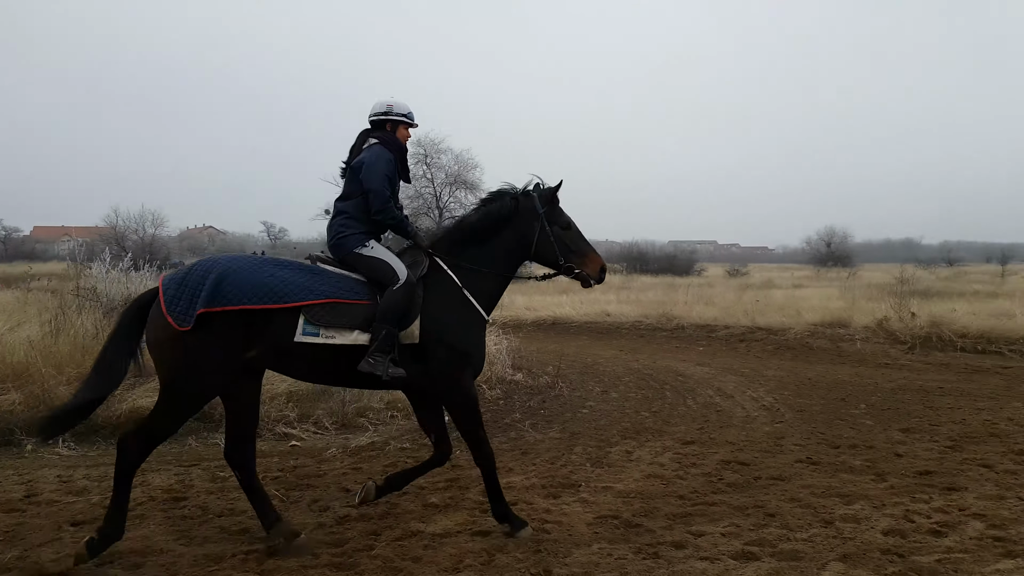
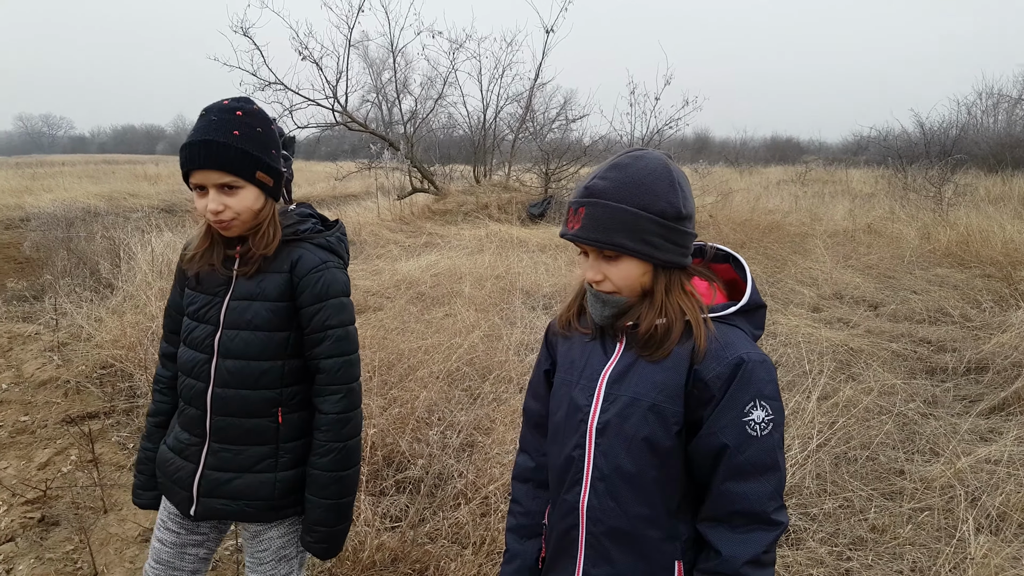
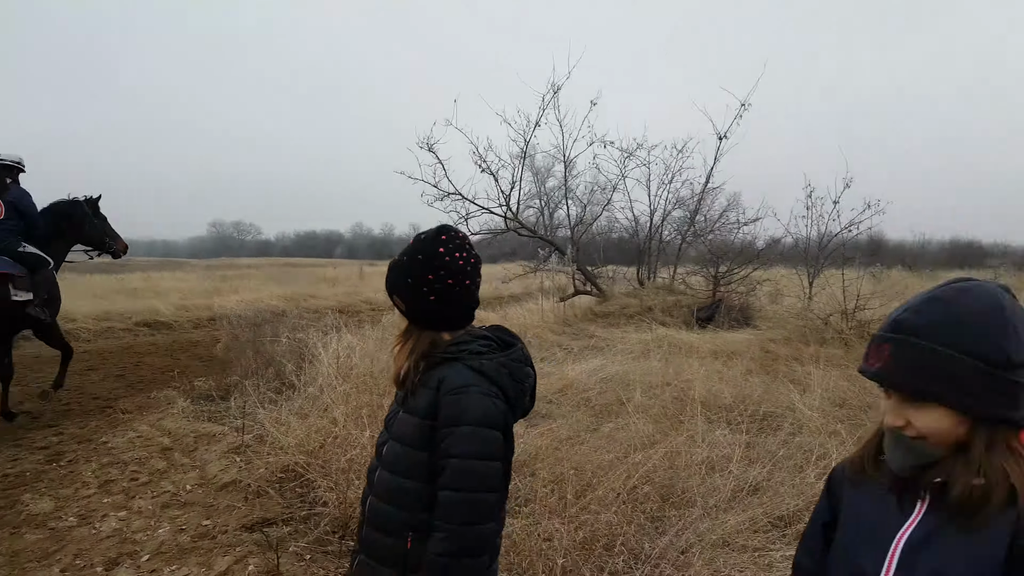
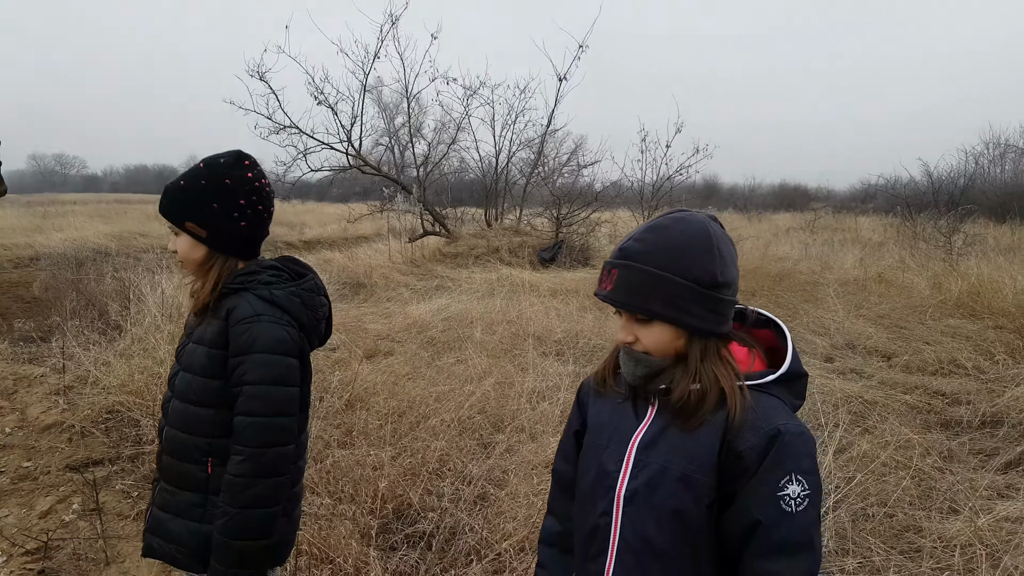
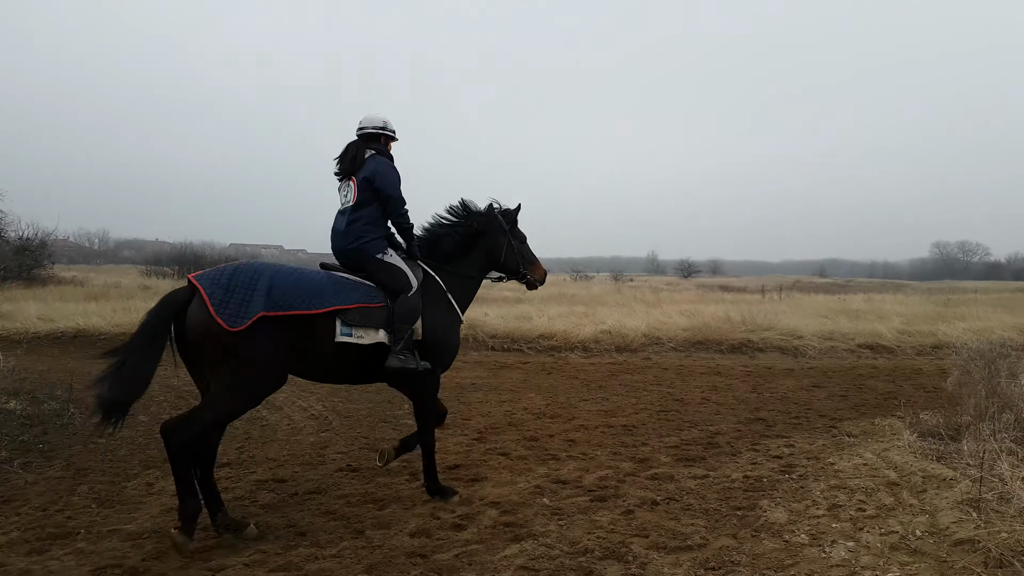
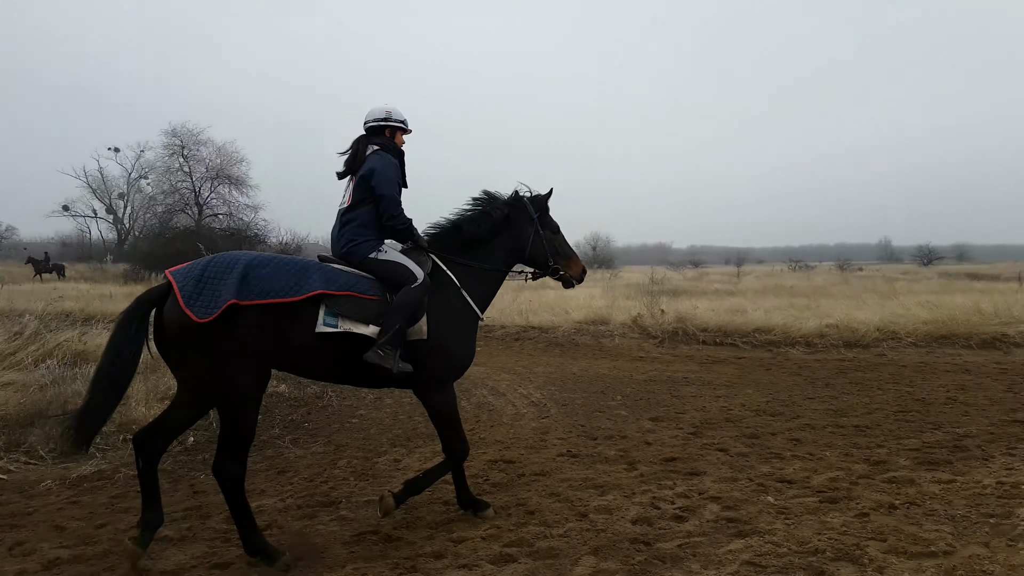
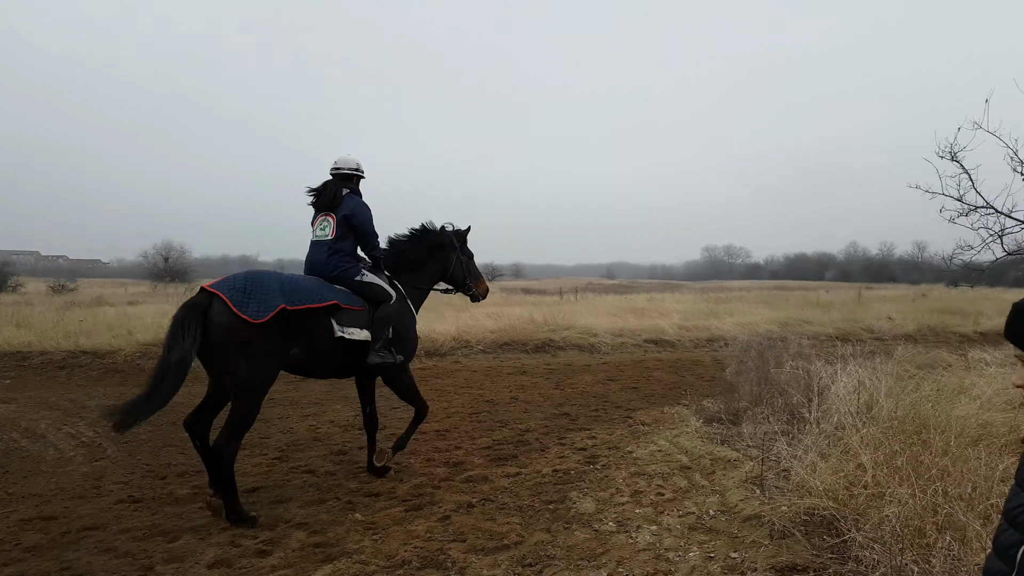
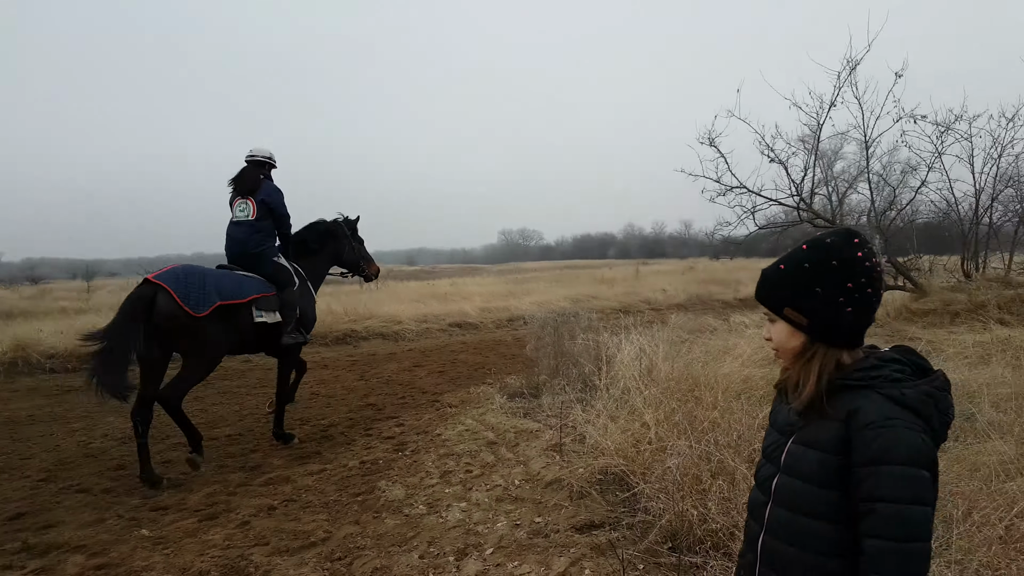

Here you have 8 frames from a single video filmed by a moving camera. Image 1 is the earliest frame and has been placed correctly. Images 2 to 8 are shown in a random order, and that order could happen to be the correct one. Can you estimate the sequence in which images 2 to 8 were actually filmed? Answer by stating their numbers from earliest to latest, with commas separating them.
6, 5, 7, 8, 3, 4, 2
